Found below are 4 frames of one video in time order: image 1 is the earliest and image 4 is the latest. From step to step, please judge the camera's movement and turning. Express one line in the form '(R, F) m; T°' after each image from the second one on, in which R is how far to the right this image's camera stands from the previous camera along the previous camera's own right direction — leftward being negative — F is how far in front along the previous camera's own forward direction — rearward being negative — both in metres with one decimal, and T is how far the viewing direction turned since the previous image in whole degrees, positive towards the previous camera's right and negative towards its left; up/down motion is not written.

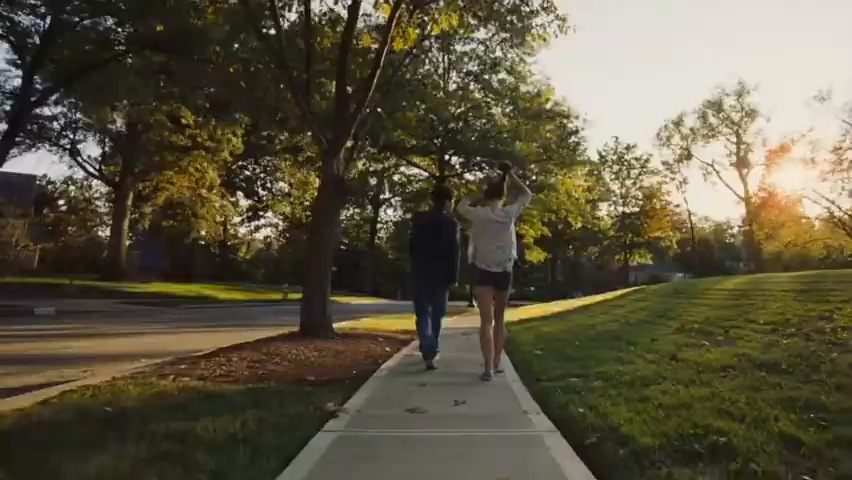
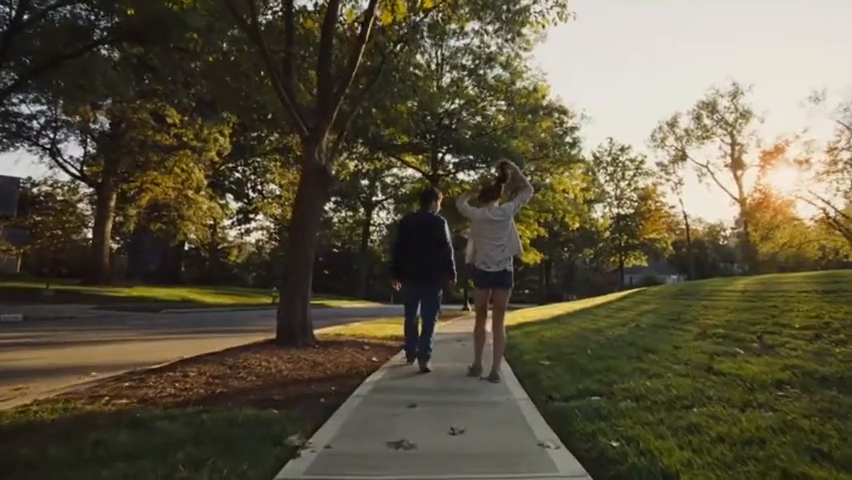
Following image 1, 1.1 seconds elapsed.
(0.0, +1.0) m; +1°
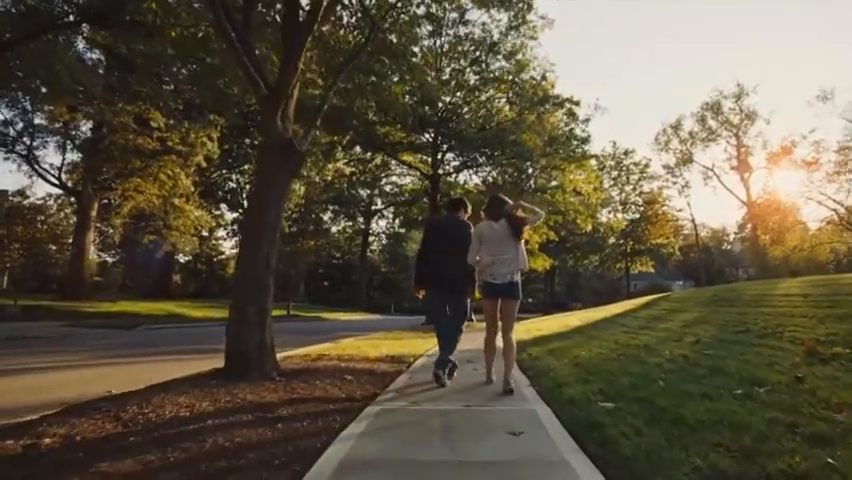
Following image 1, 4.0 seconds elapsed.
(0.0, +2.3) m; 0°
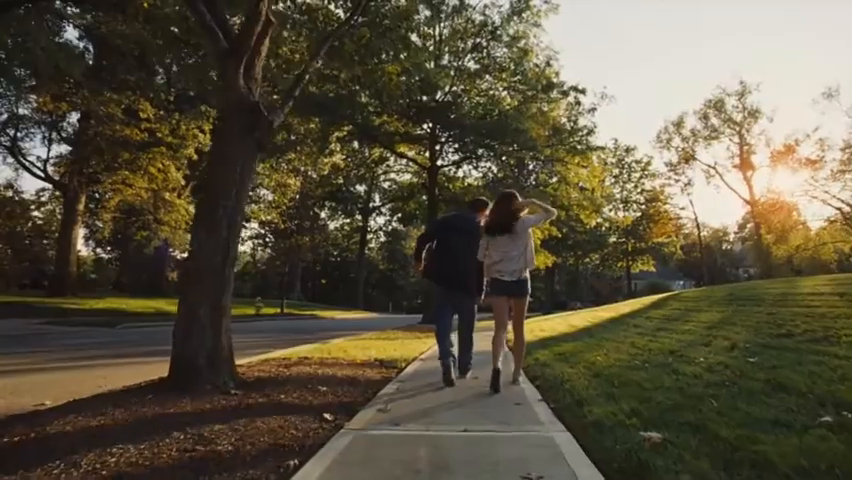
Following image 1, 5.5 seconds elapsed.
(+0.1, +1.2) m; 0°
